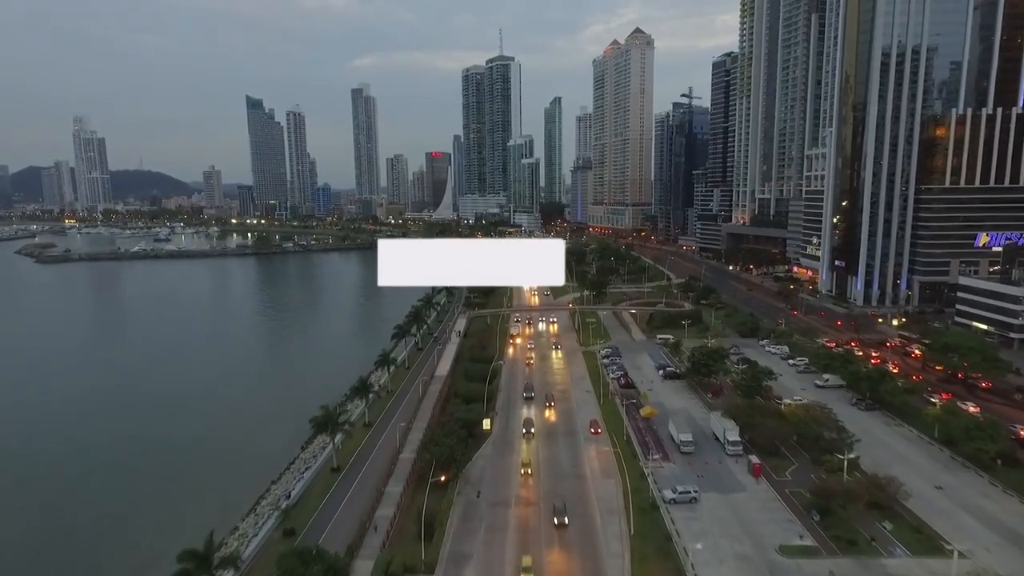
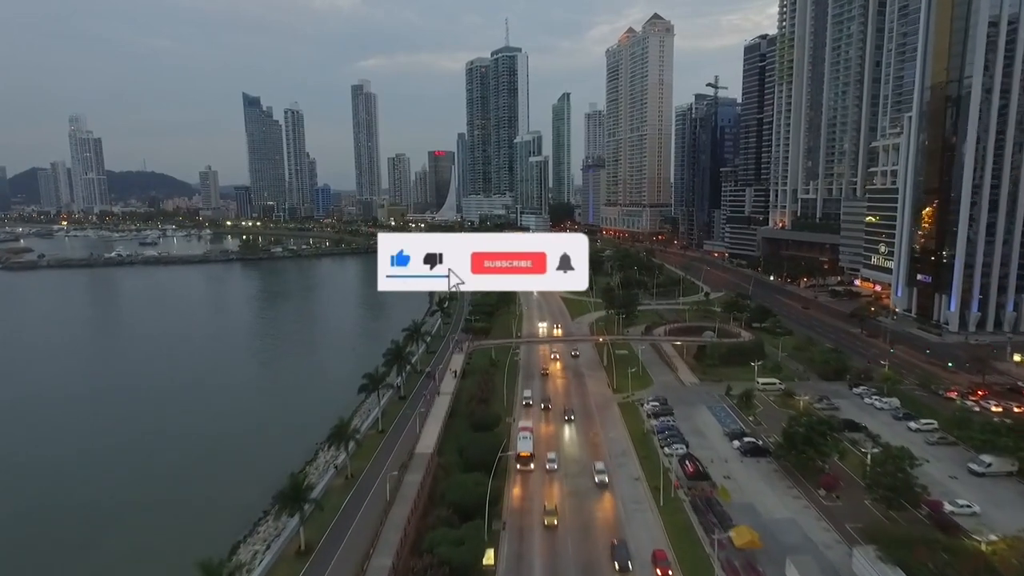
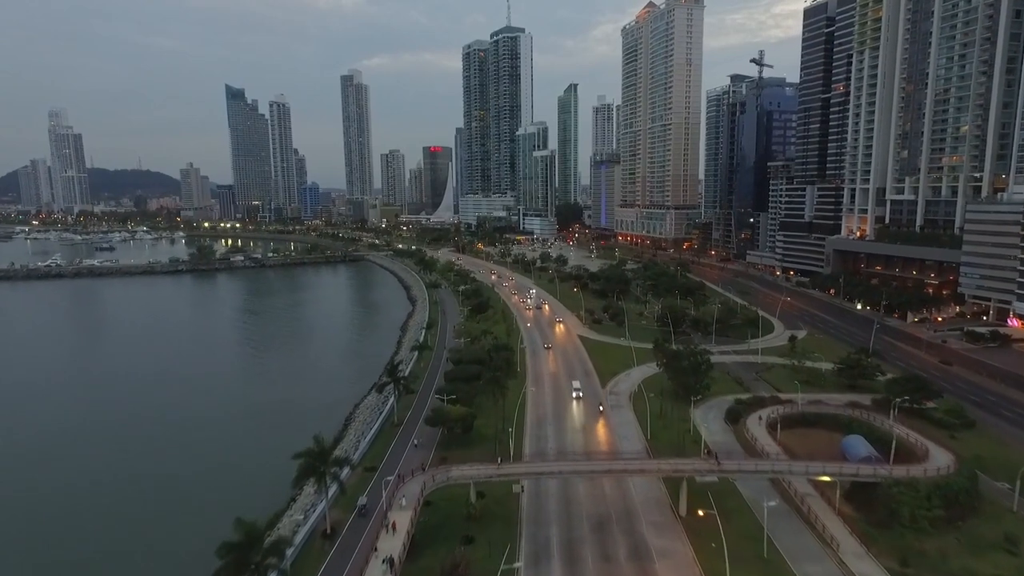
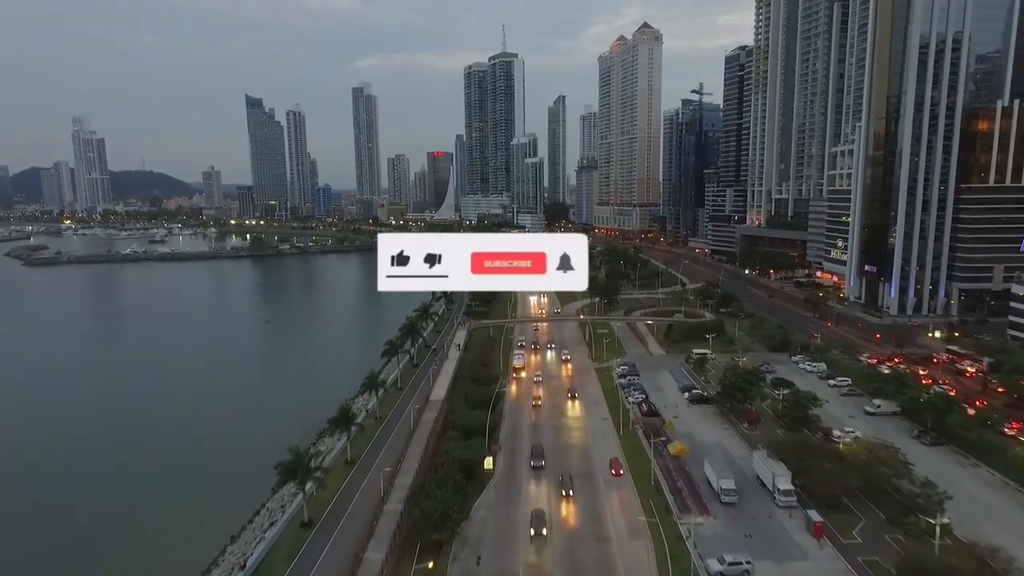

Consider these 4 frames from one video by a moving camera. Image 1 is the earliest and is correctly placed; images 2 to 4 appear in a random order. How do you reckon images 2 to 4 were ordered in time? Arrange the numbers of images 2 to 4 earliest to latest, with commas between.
4, 2, 3
